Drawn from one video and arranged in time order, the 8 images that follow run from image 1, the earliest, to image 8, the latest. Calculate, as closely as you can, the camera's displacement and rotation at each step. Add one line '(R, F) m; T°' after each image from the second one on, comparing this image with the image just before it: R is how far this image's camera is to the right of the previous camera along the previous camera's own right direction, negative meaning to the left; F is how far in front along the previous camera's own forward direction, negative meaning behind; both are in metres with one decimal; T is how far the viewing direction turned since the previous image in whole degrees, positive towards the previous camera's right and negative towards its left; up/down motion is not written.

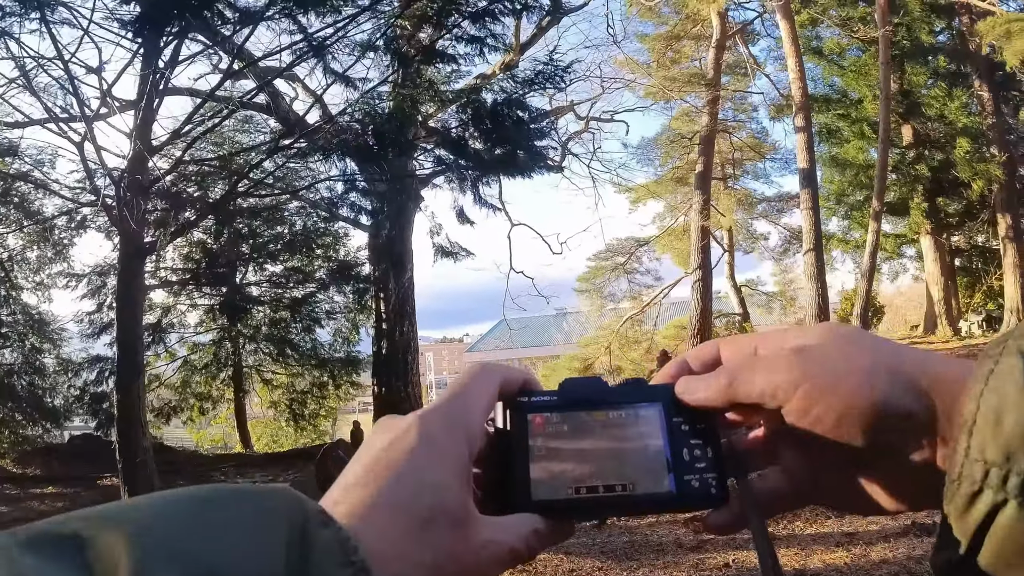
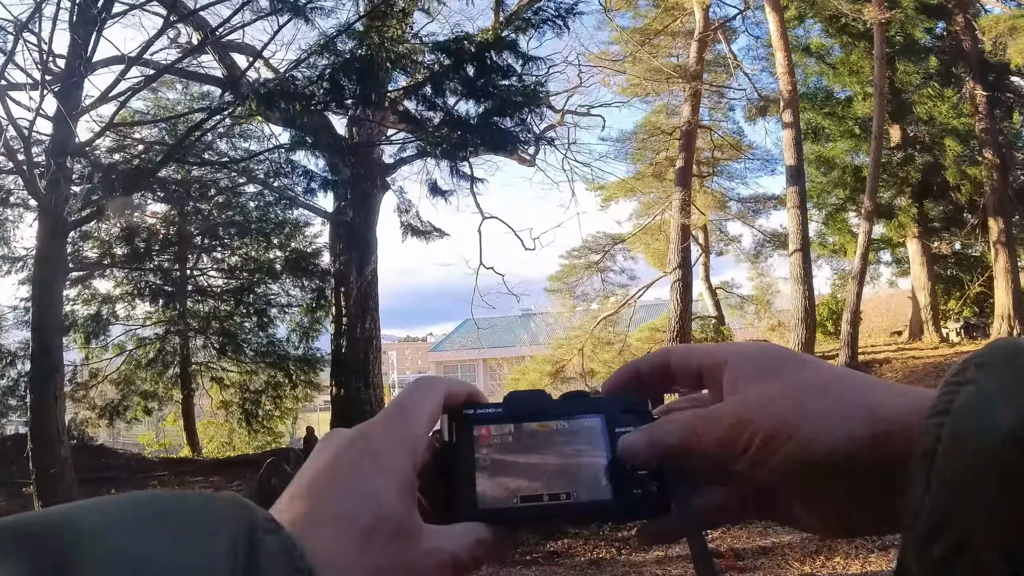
(-0.1, +0.5) m; +3°
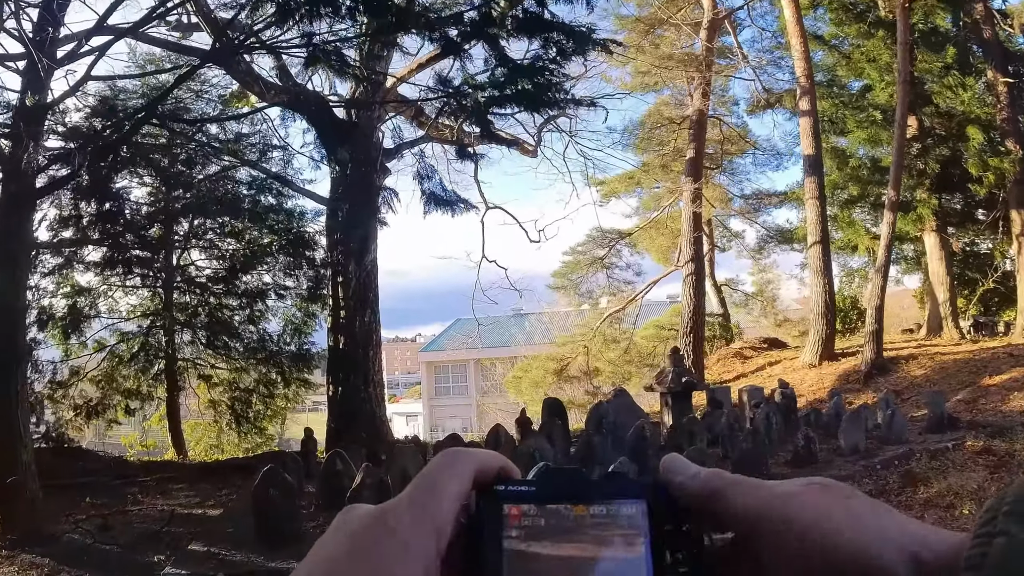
(-0.2, +0.4) m; +1°
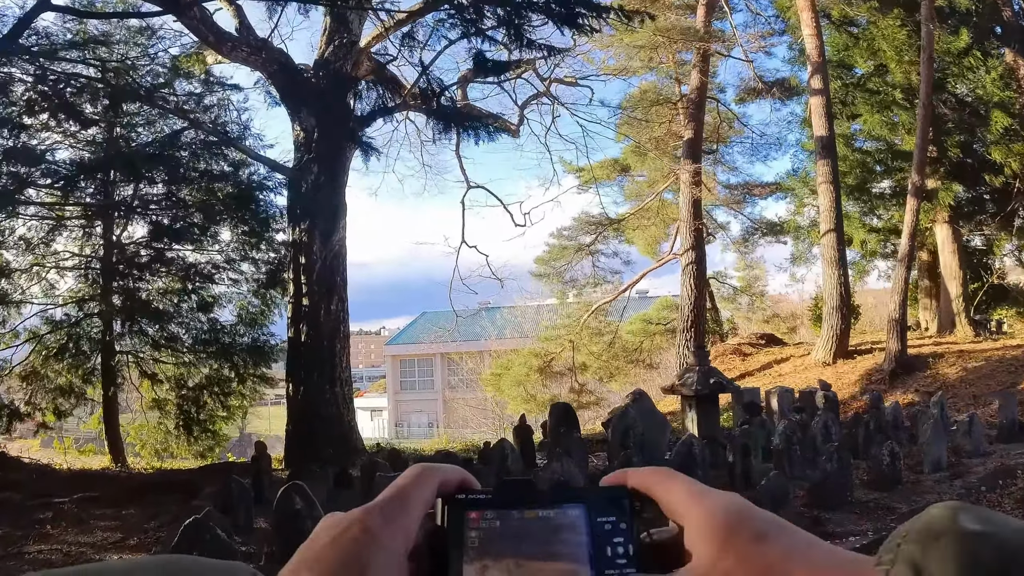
(-0.2, +0.8) m; +3°
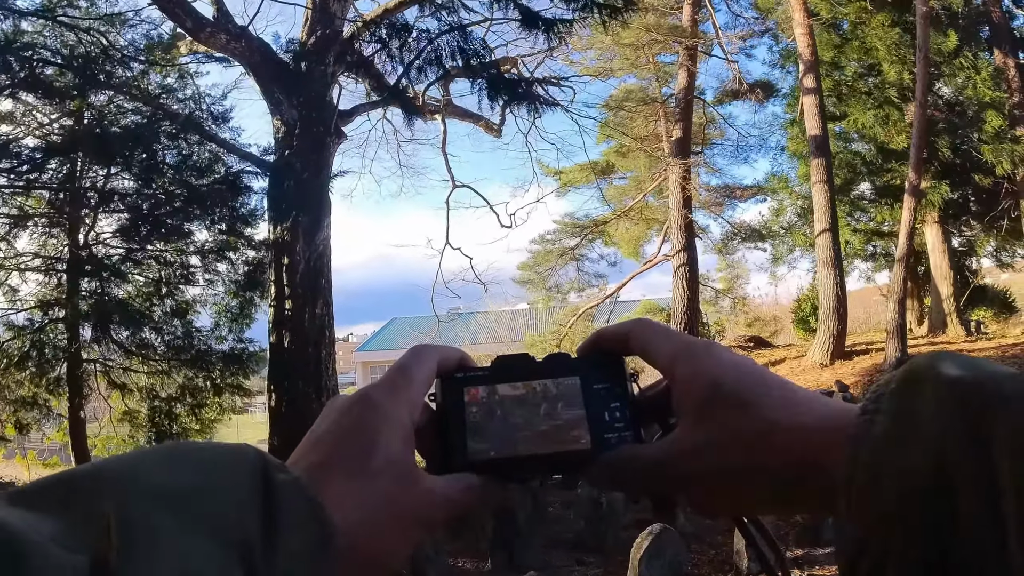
(-0.2, +0.3) m; +2°
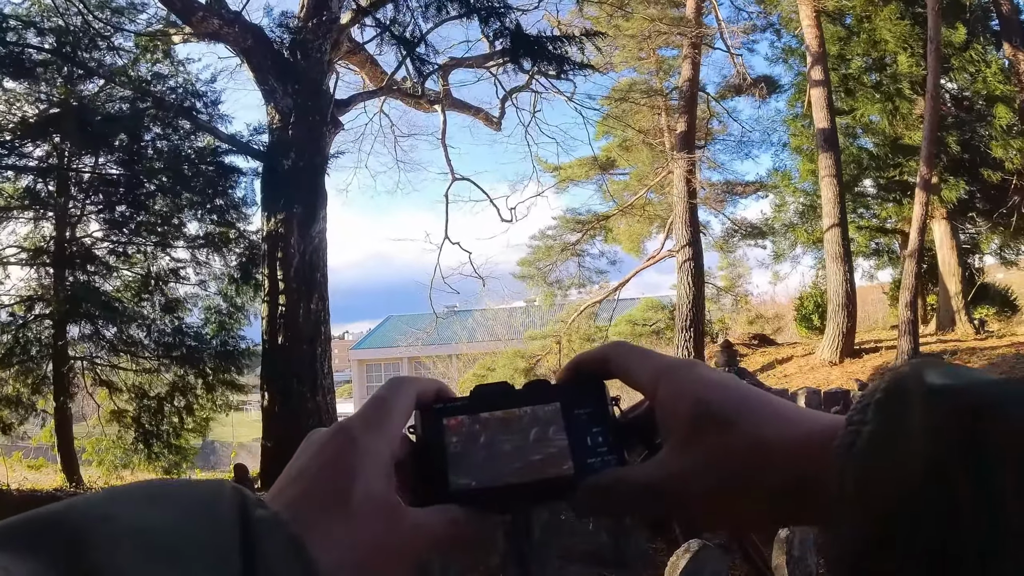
(-0.1, +0.2) m; 0°
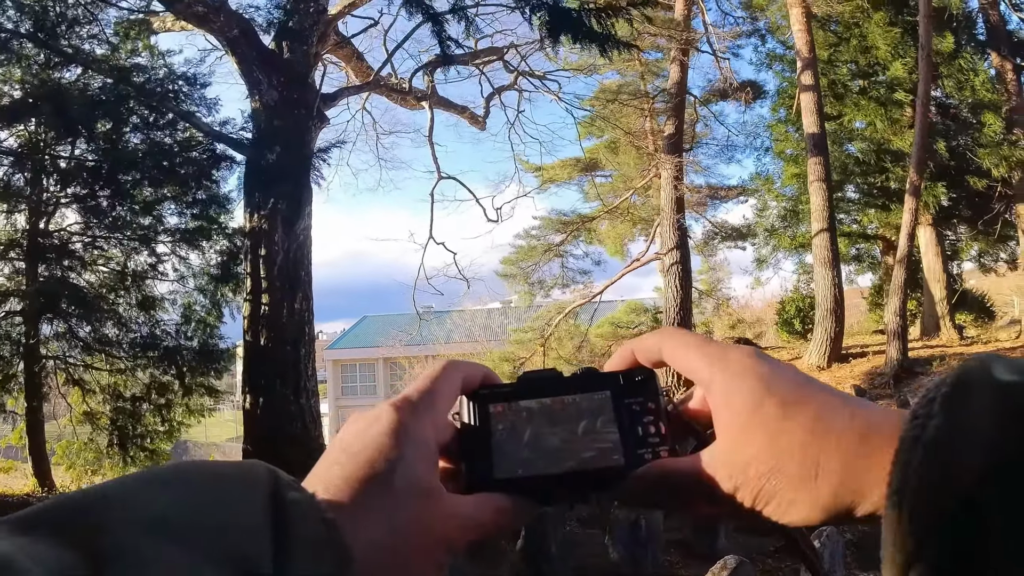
(-0.1, +0.1) m; +2°
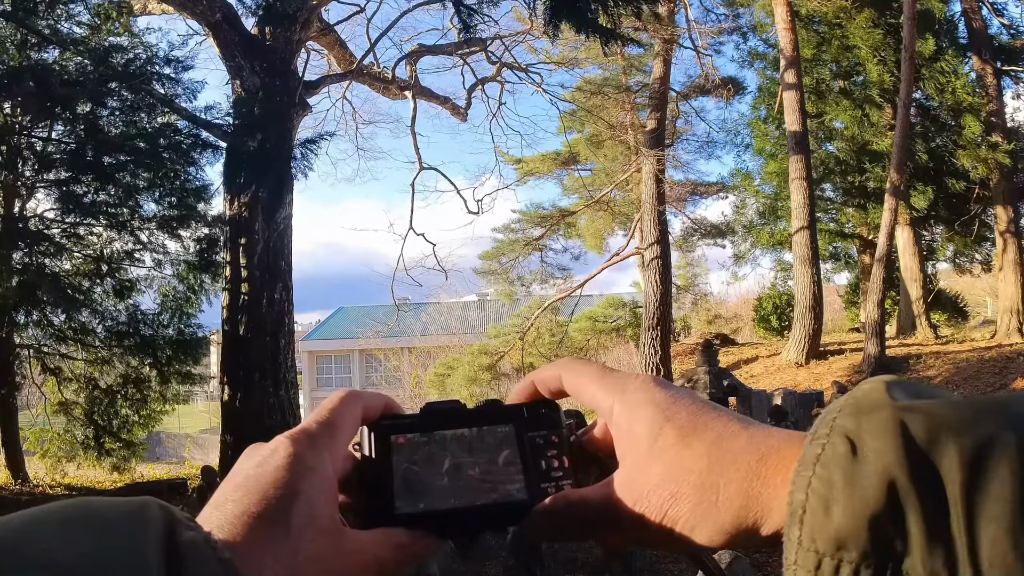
(-0.1, 0.0) m; +2°
